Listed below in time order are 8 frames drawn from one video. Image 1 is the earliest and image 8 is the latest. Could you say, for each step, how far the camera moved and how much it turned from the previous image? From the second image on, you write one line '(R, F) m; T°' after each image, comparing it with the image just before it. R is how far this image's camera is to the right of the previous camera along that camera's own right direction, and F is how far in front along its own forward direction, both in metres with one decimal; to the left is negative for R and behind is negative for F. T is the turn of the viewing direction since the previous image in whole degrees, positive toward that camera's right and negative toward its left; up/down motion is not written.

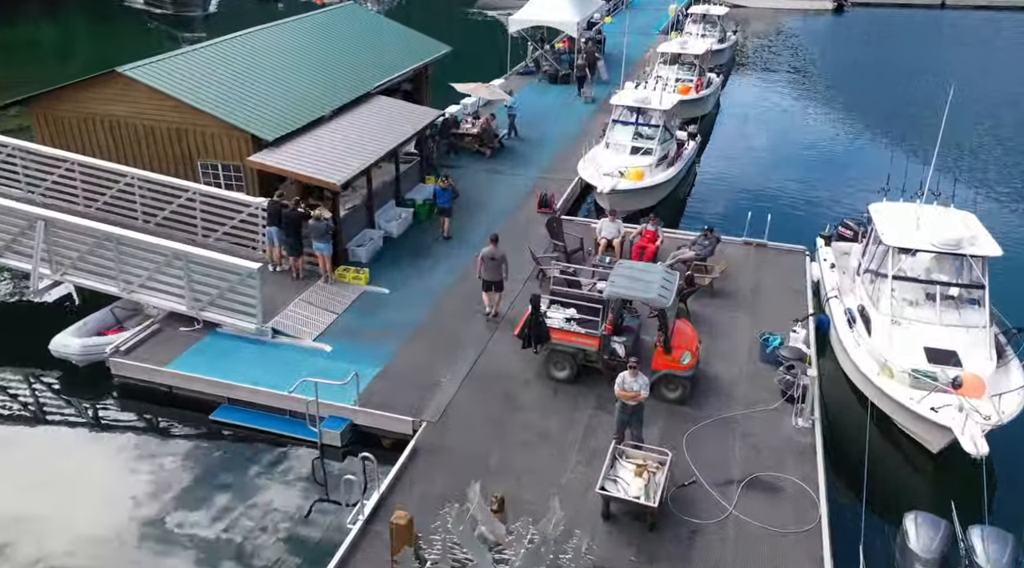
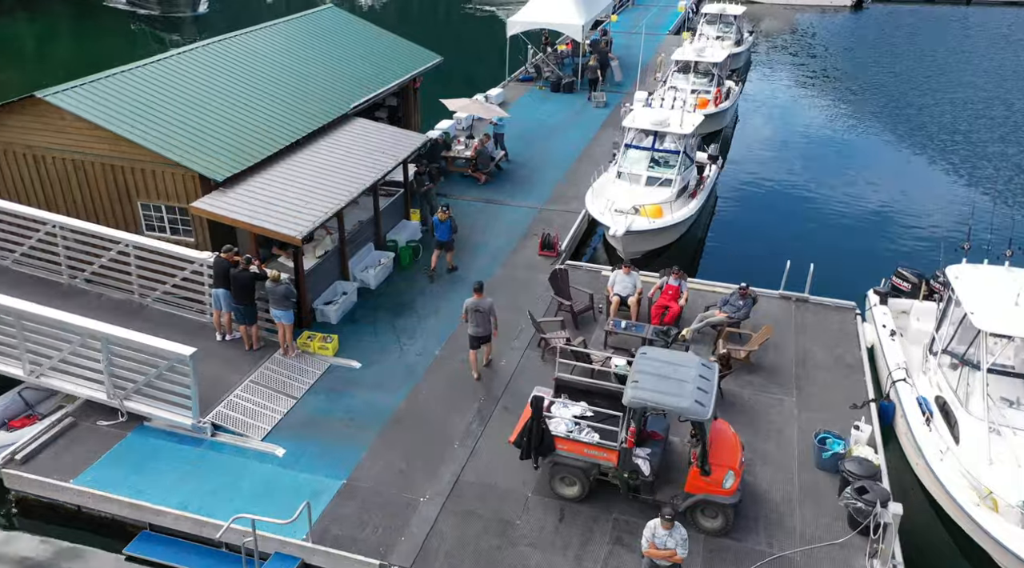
(+0.1, +2.5) m; 0°
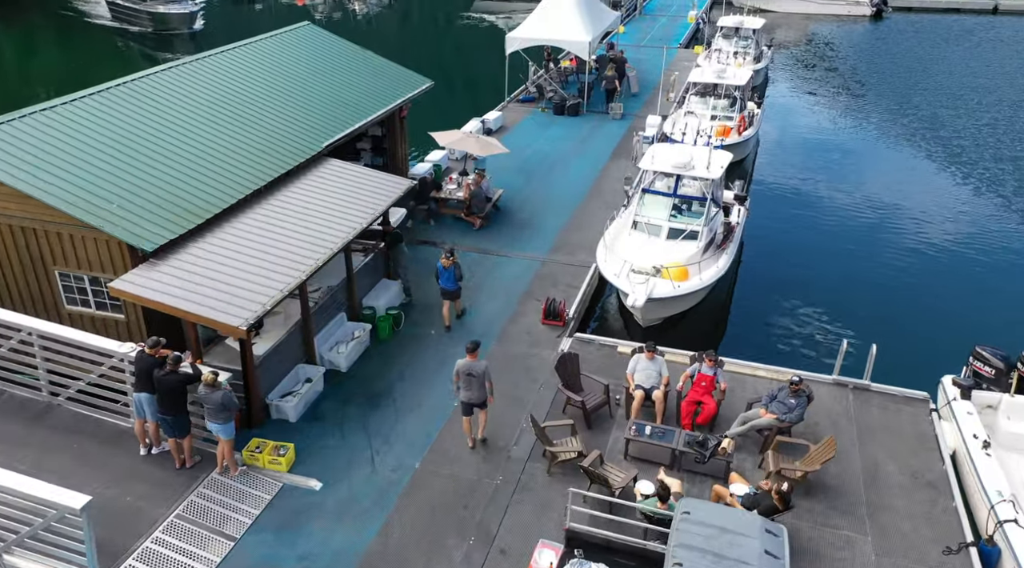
(+0.1, +2.5) m; 0°
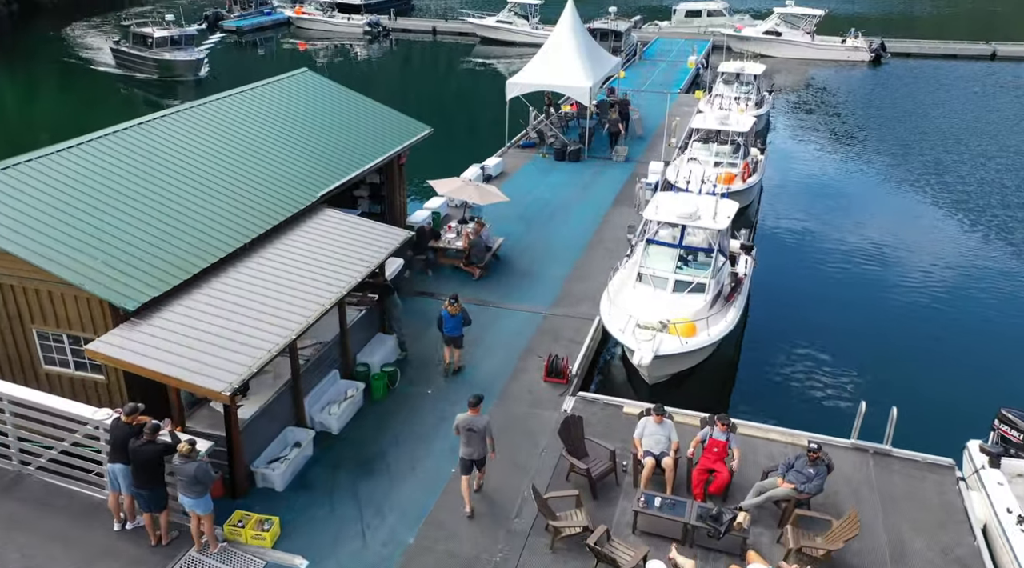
(0.0, +0.5) m; 0°
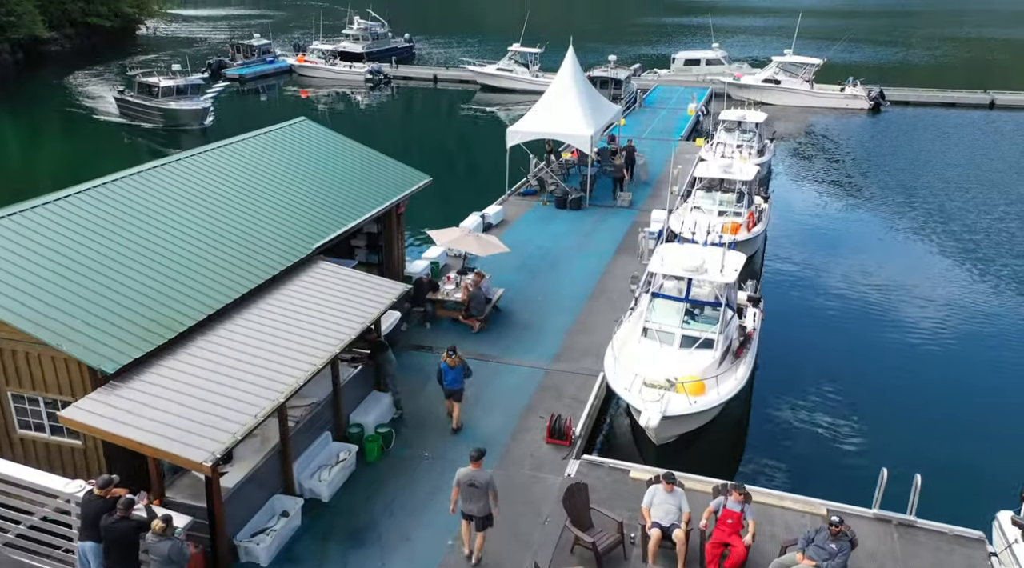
(0.0, +0.5) m; 0°
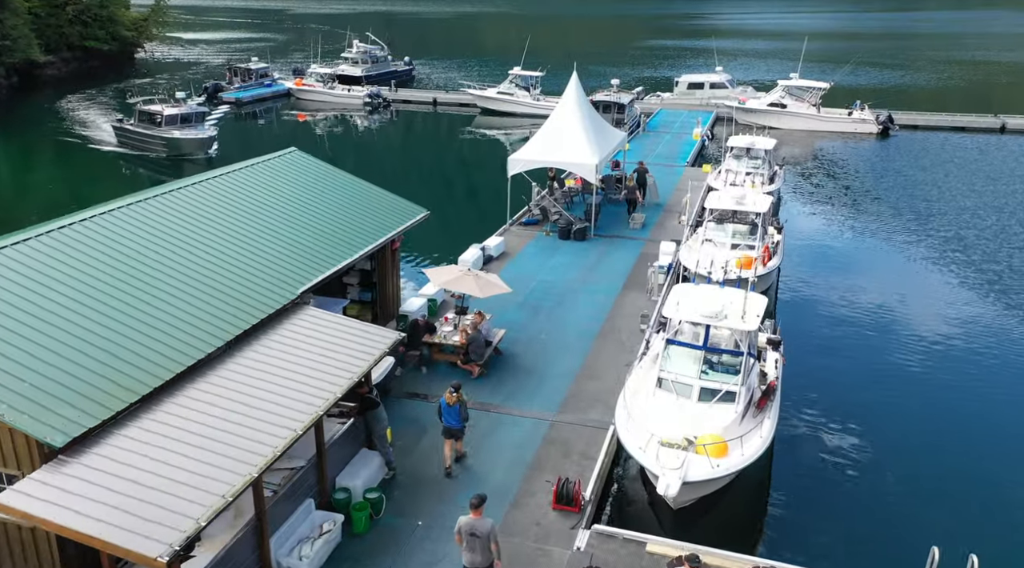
(0.0, +1.1) m; 0°
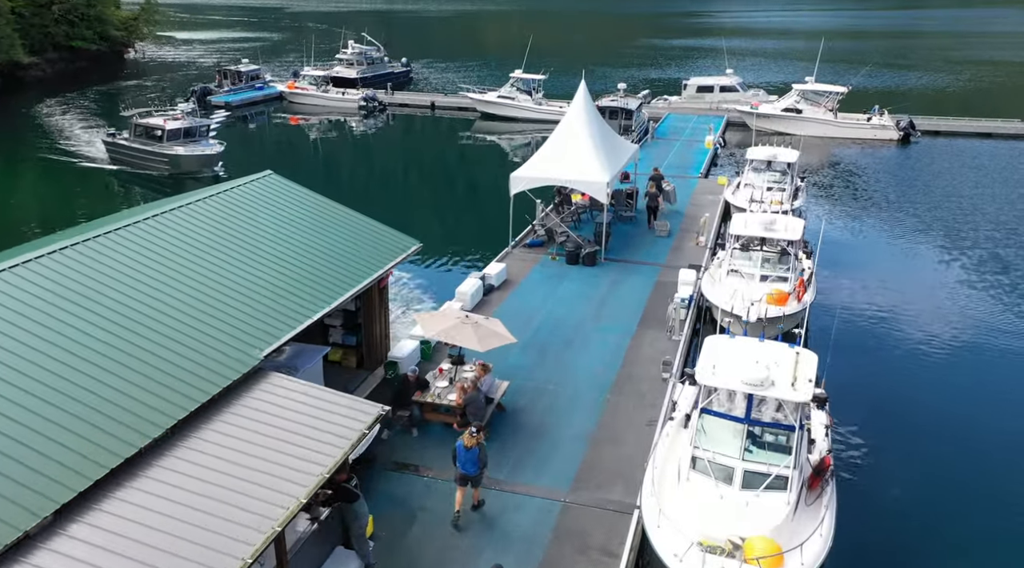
(-0.1, +2.1) m; 0°
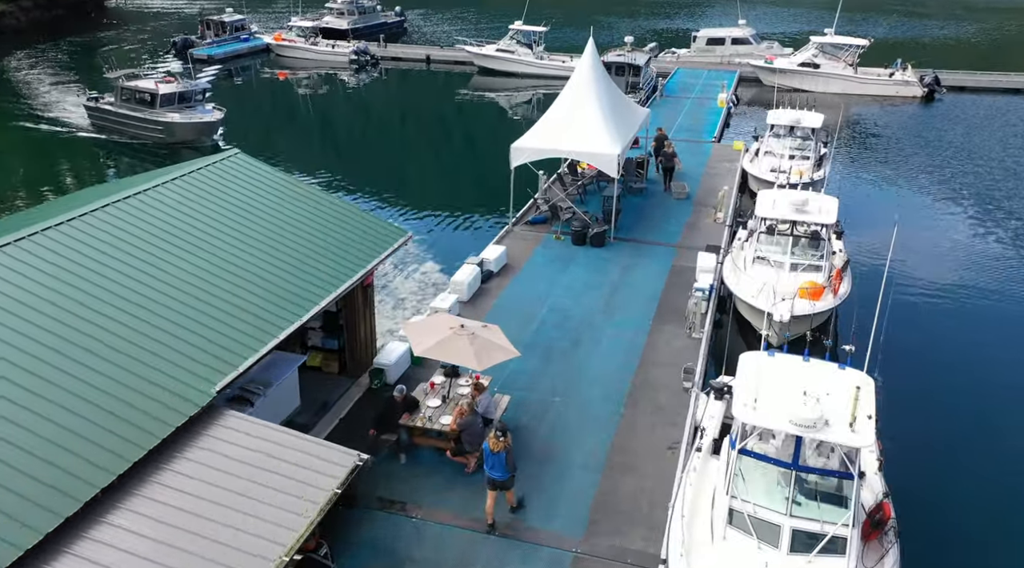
(0.0, +1.9) m; 0°
